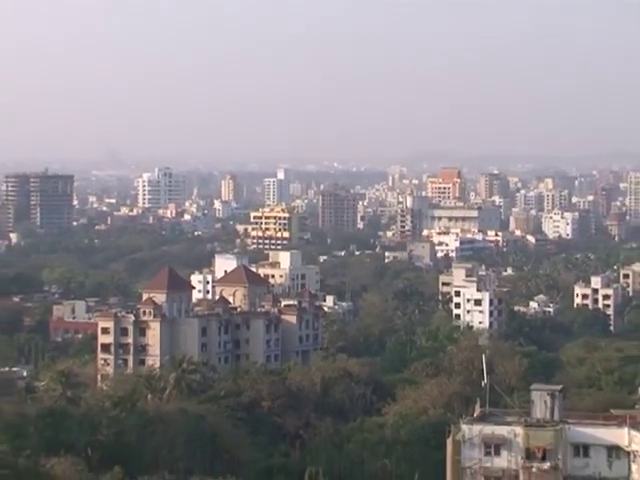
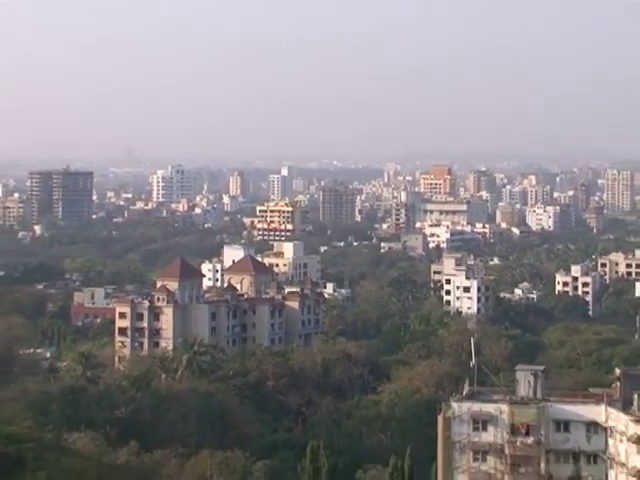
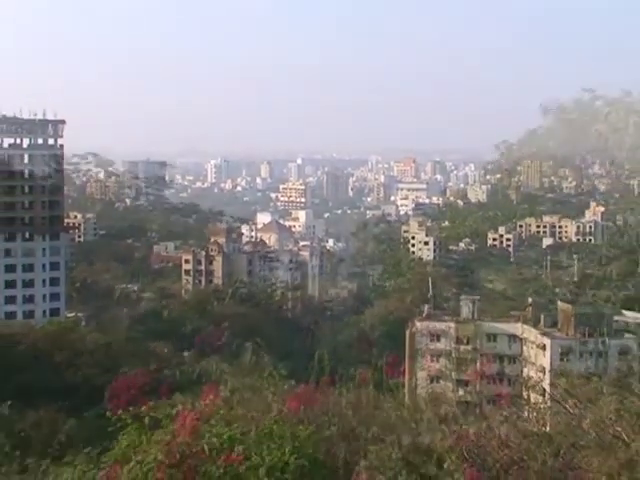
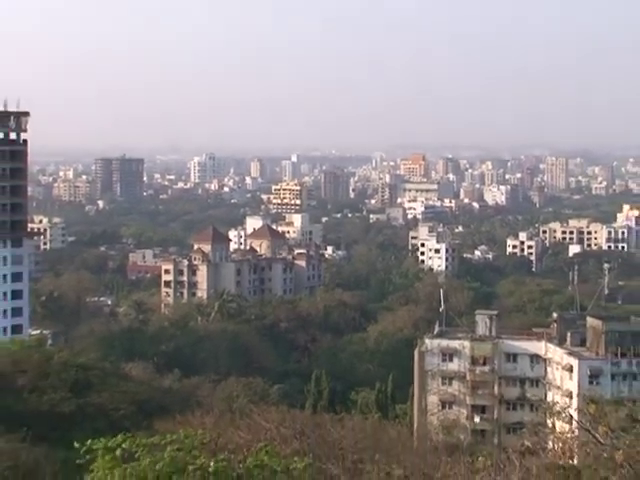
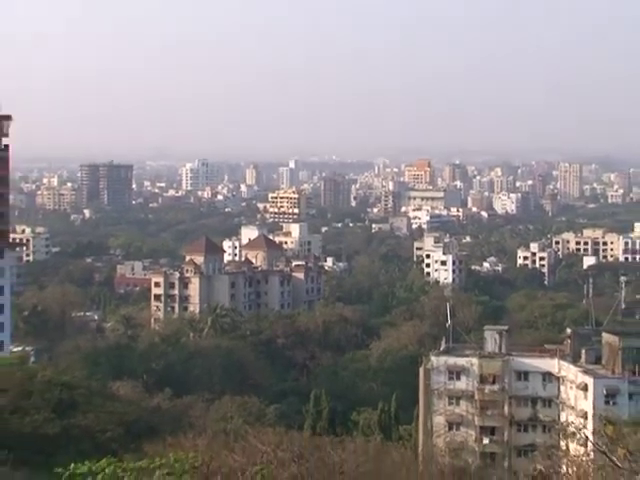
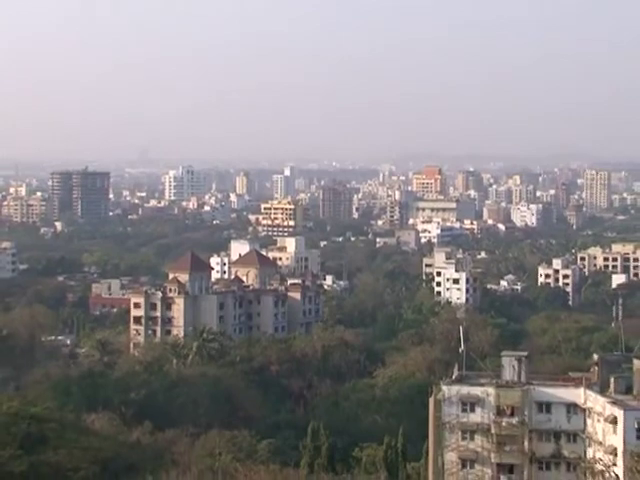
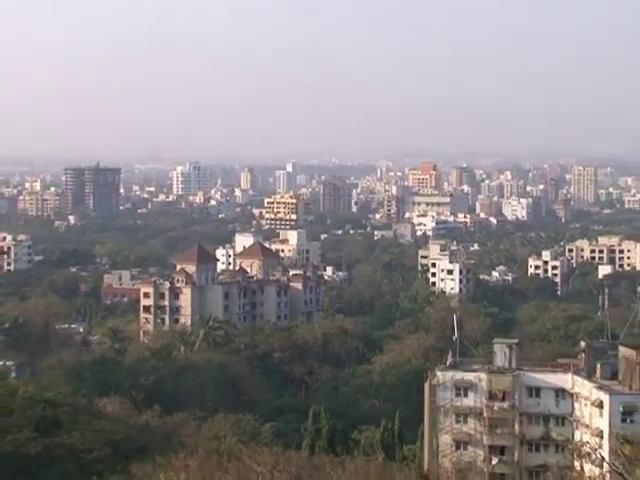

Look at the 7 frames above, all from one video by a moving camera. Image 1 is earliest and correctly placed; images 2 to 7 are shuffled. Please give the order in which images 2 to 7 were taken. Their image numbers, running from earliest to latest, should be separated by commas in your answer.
2, 6, 7, 5, 4, 3
